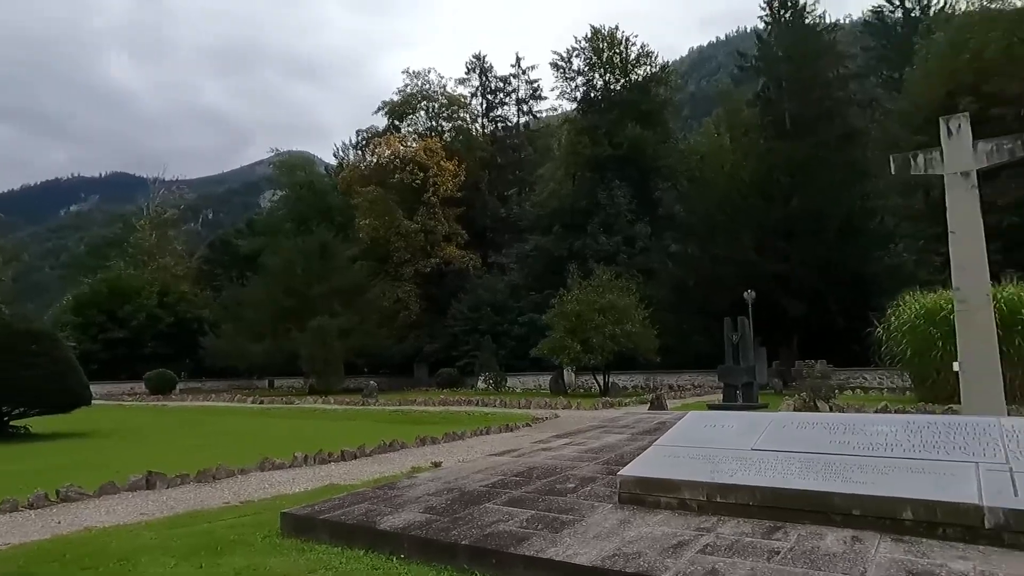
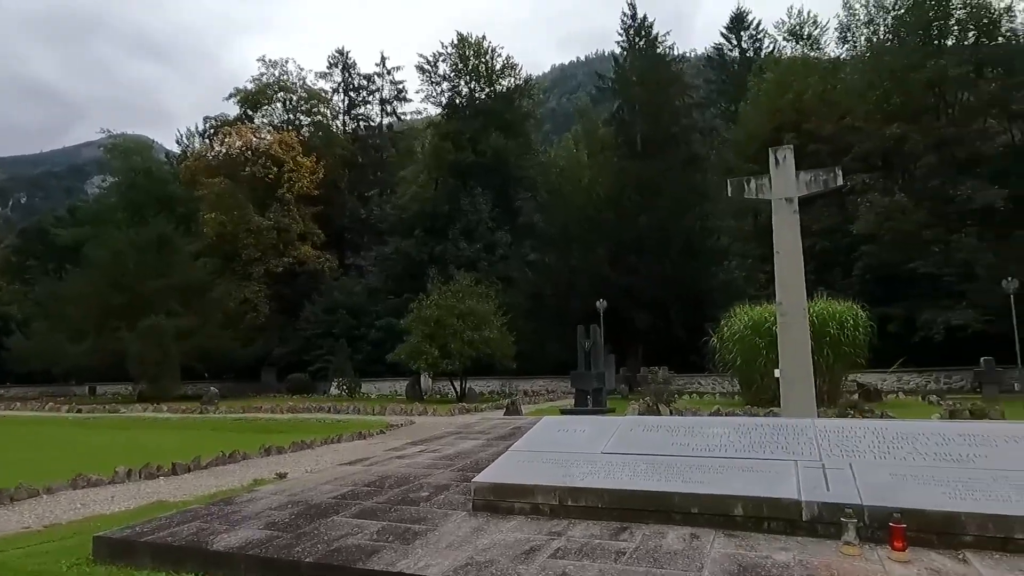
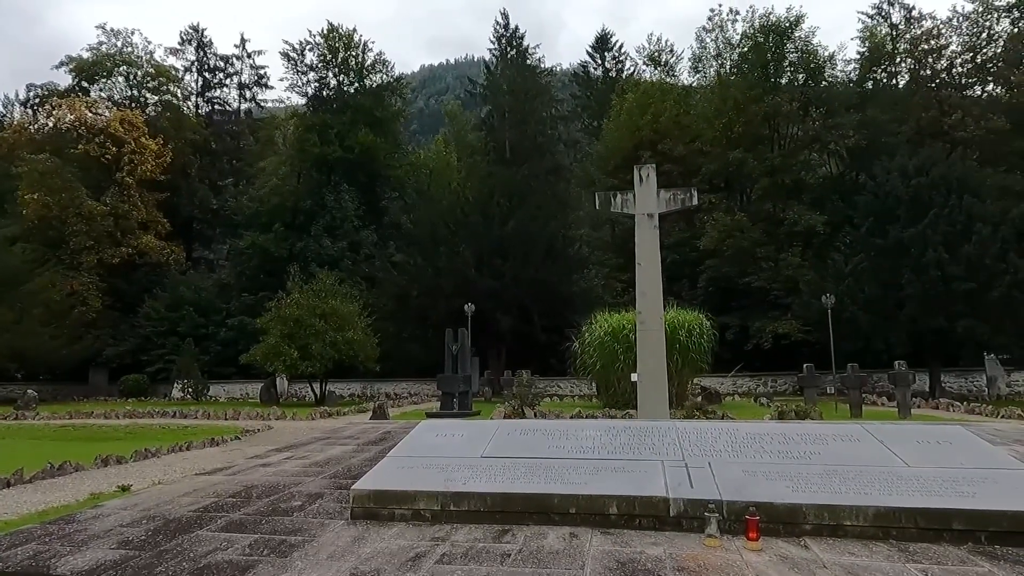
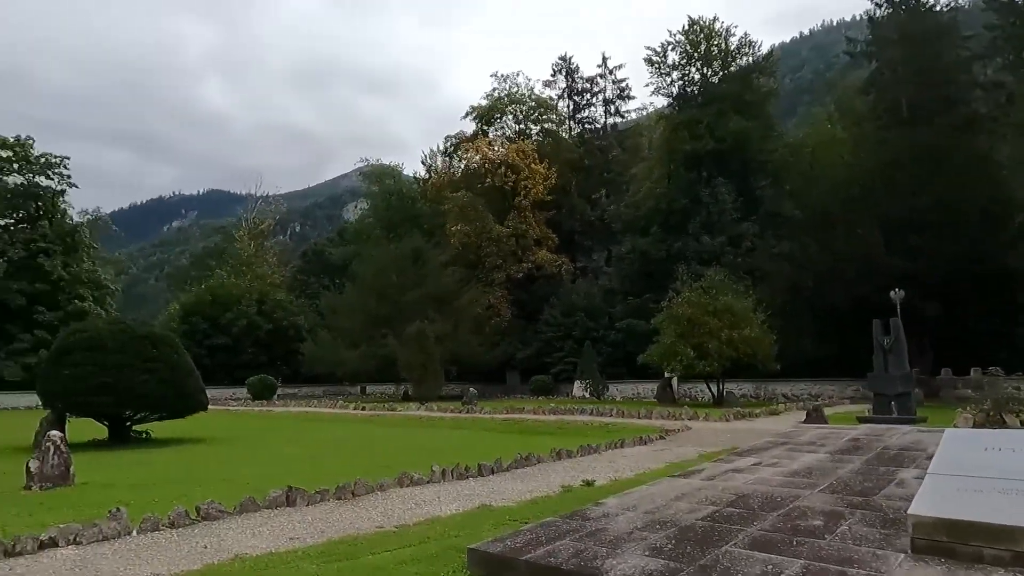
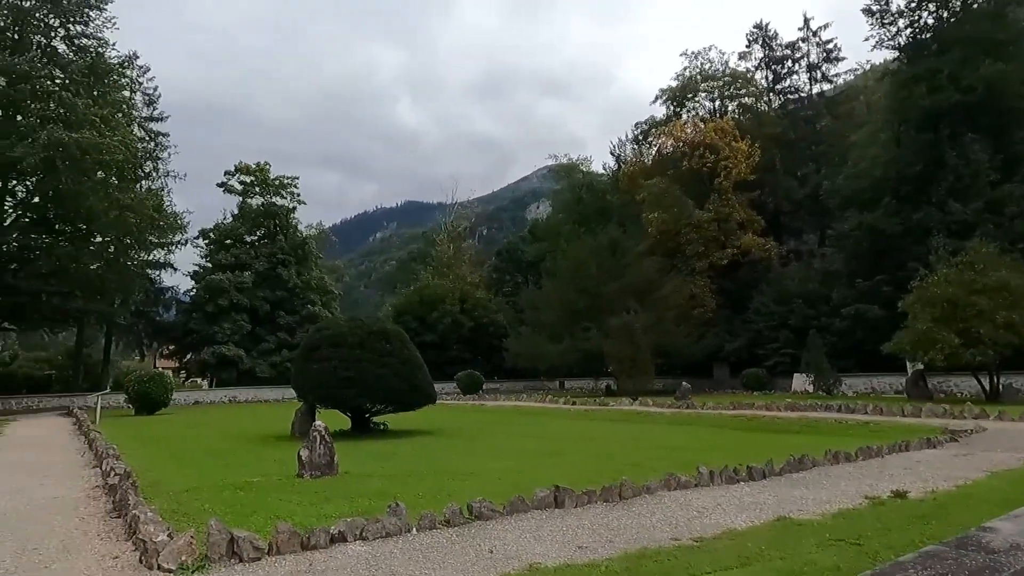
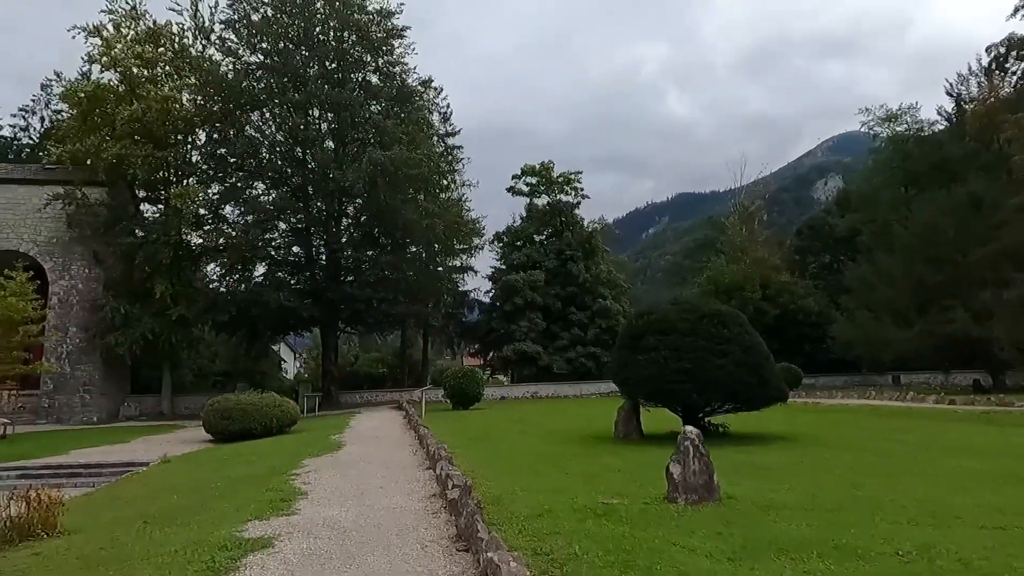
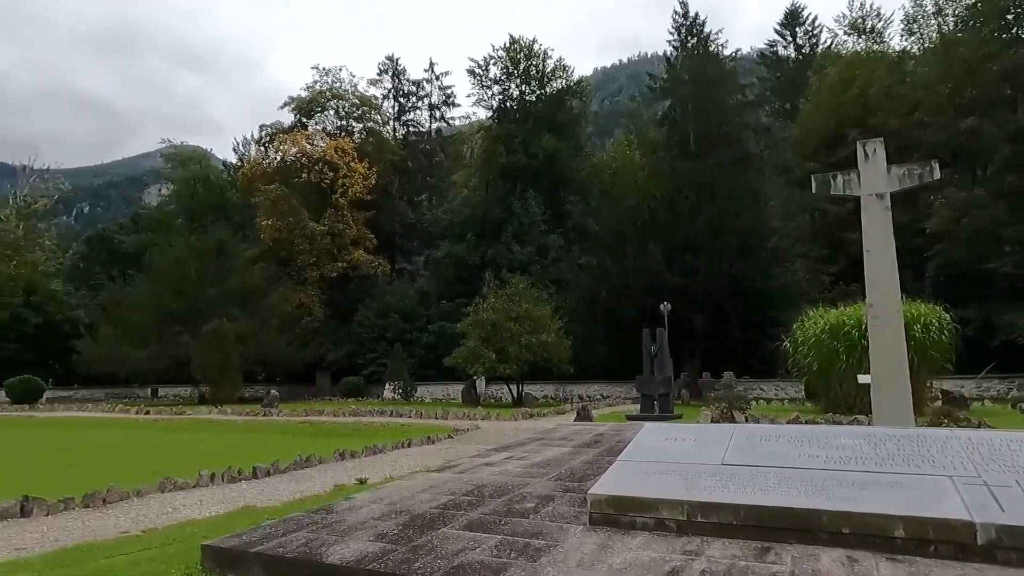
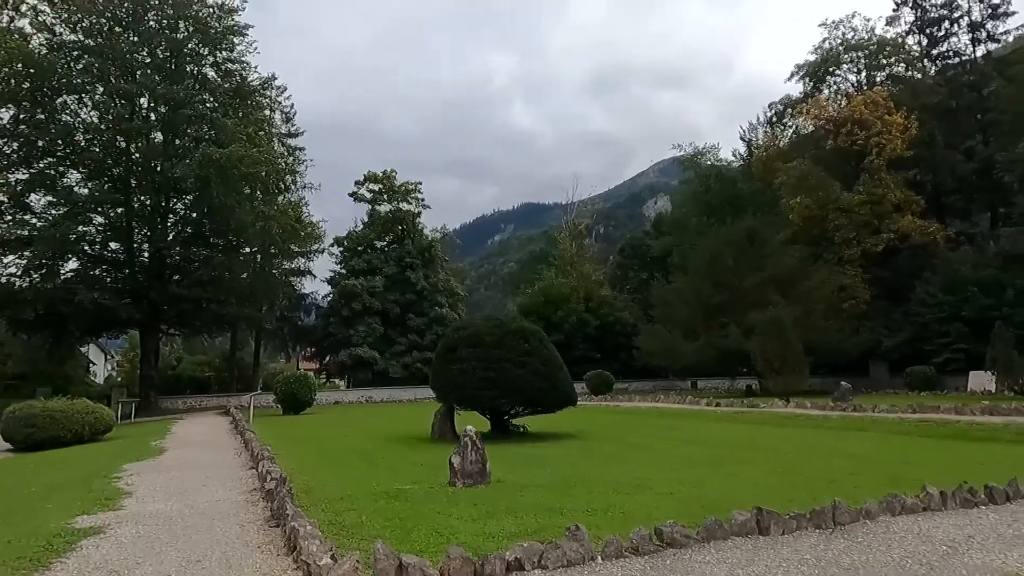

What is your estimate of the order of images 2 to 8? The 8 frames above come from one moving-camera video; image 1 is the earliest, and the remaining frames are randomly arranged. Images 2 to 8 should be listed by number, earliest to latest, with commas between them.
2, 3, 7, 4, 5, 8, 6
